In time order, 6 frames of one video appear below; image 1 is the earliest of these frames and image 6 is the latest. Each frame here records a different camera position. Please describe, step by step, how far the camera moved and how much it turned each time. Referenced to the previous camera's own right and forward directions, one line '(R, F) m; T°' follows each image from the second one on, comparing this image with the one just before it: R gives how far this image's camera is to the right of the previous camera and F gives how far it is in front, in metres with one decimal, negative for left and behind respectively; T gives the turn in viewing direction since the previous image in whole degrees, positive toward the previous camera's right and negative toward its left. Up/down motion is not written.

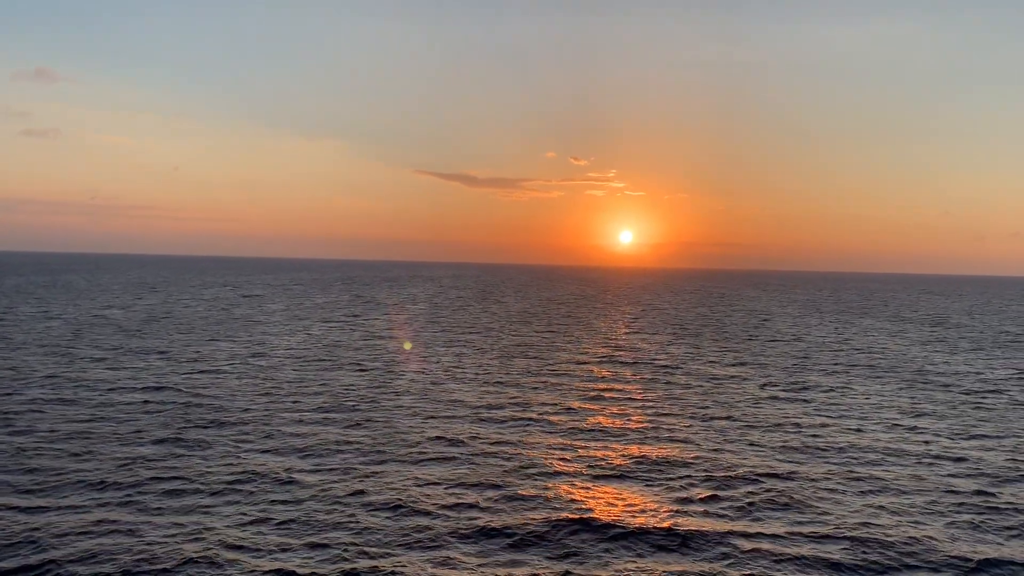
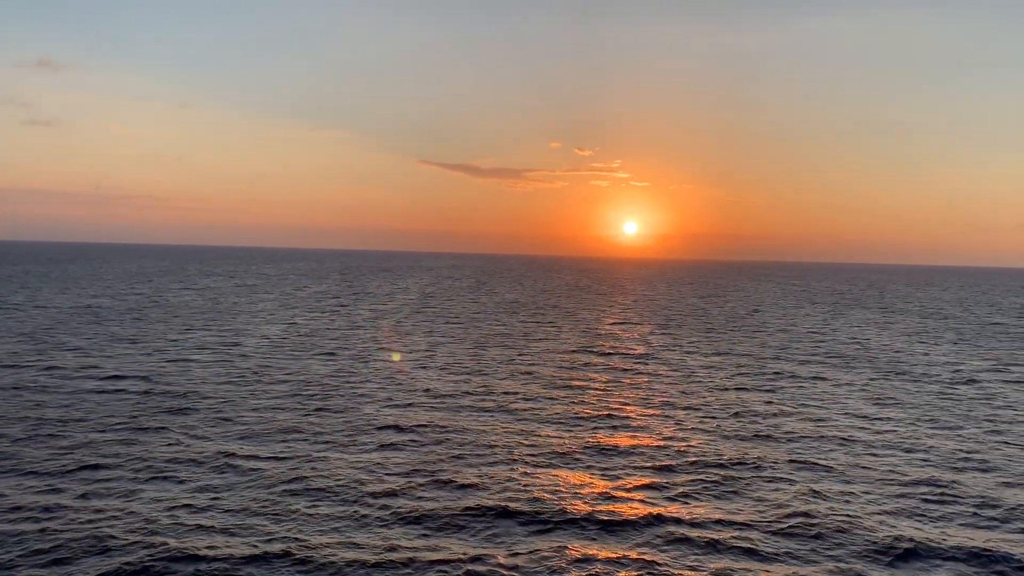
(+1.8, -0.1) m; 0°
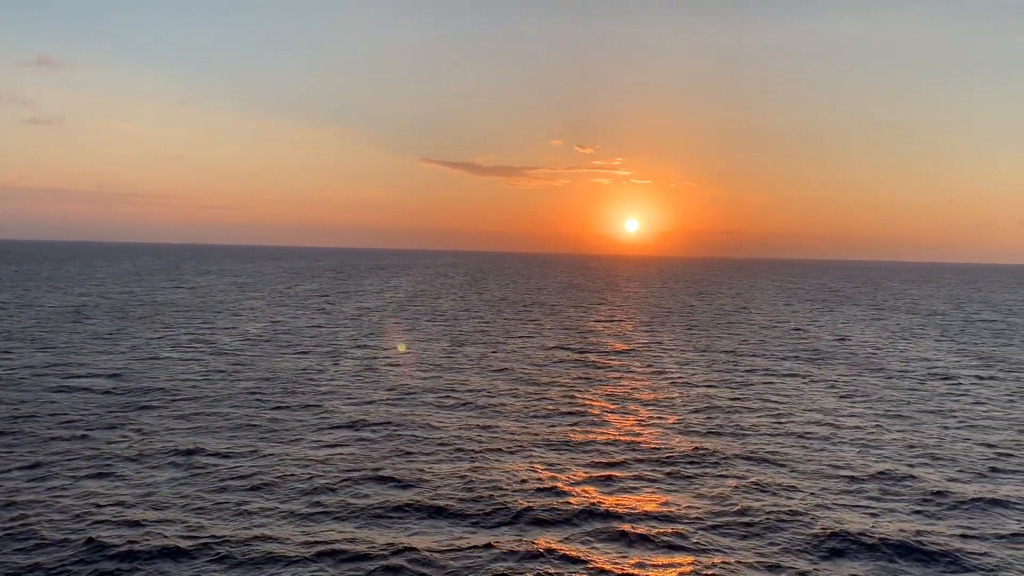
(+1.6, -0.1) m; 0°
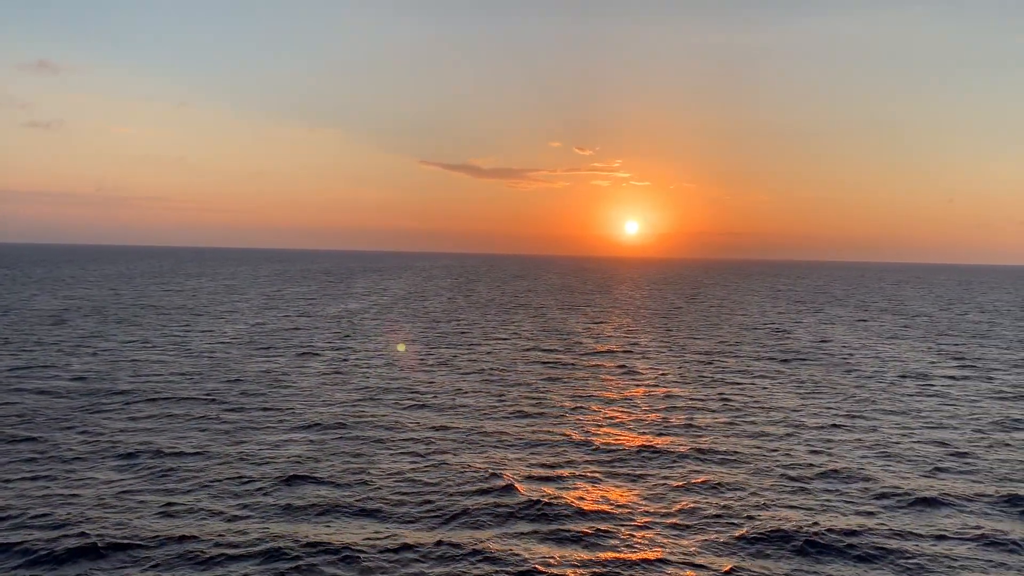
(+1.6, -0.1) m; 0°
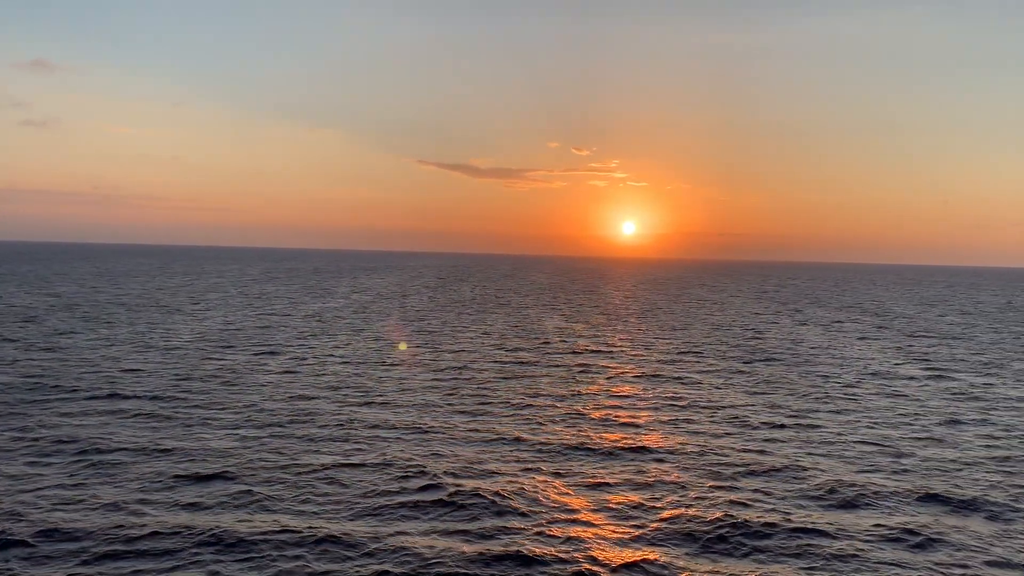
(+2.0, 0.0) m; 0°
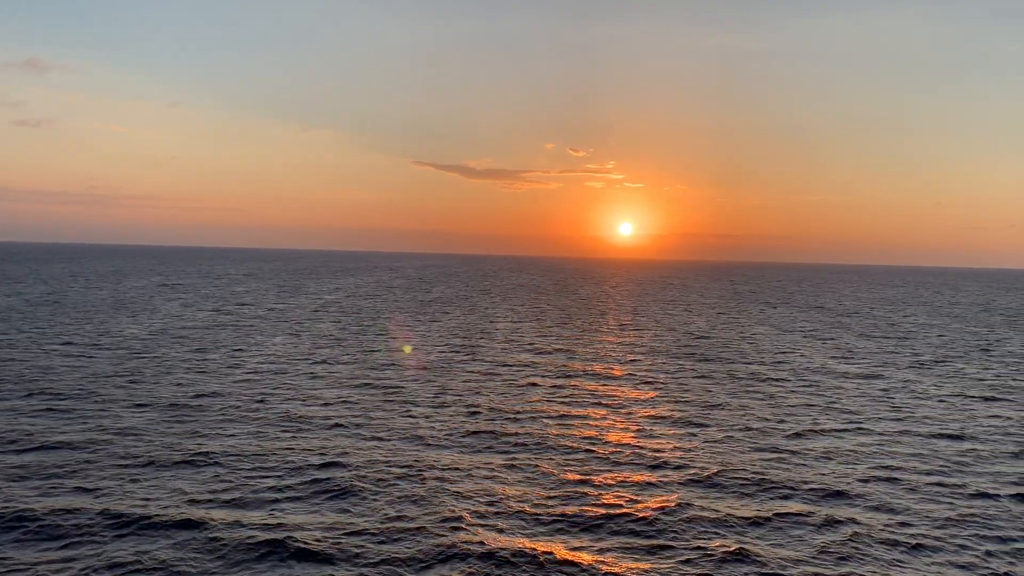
(+3.6, 0.0) m; 0°
